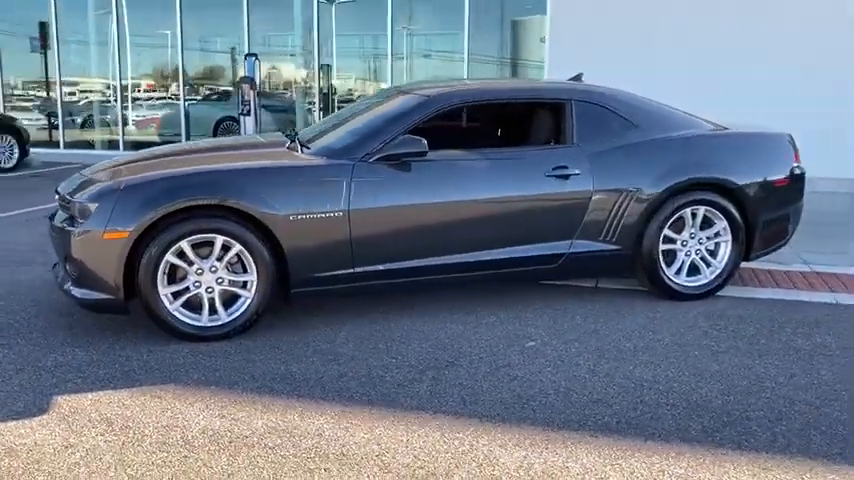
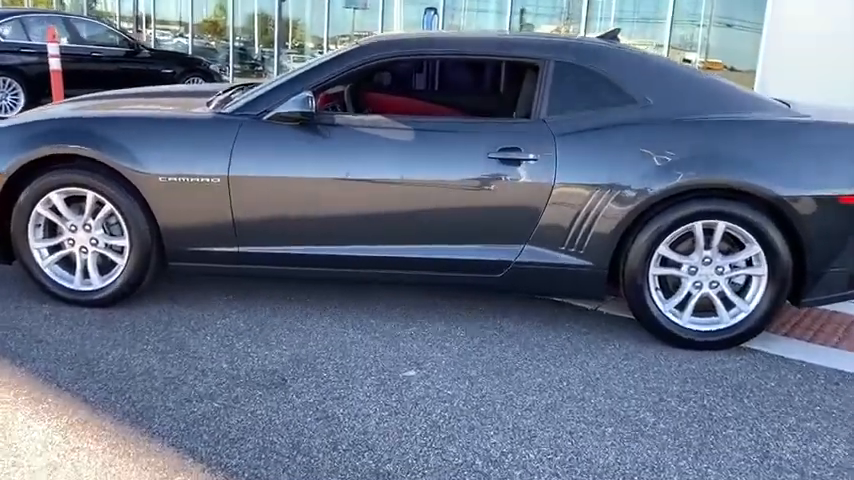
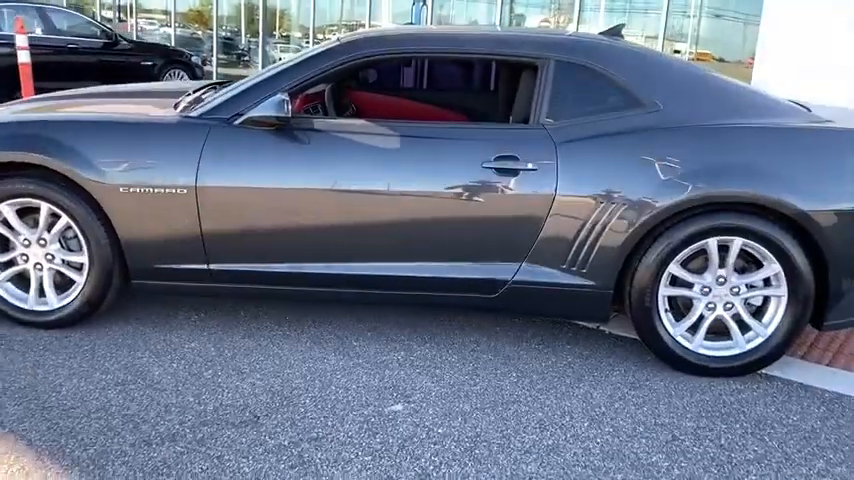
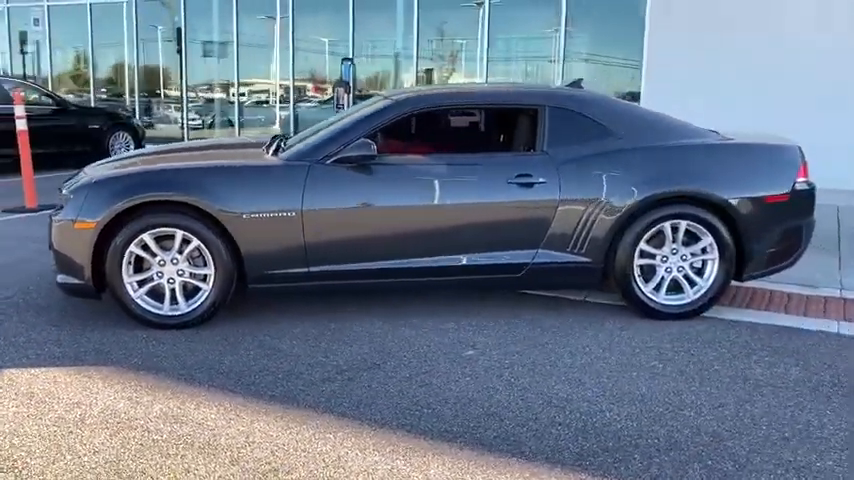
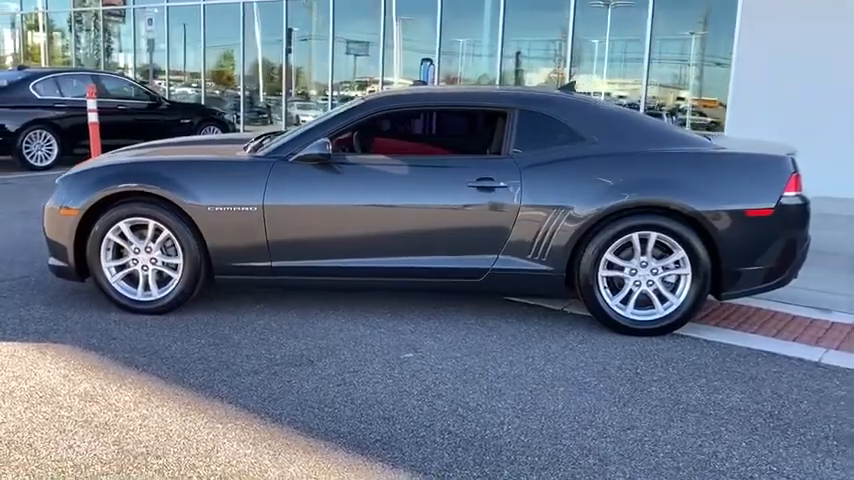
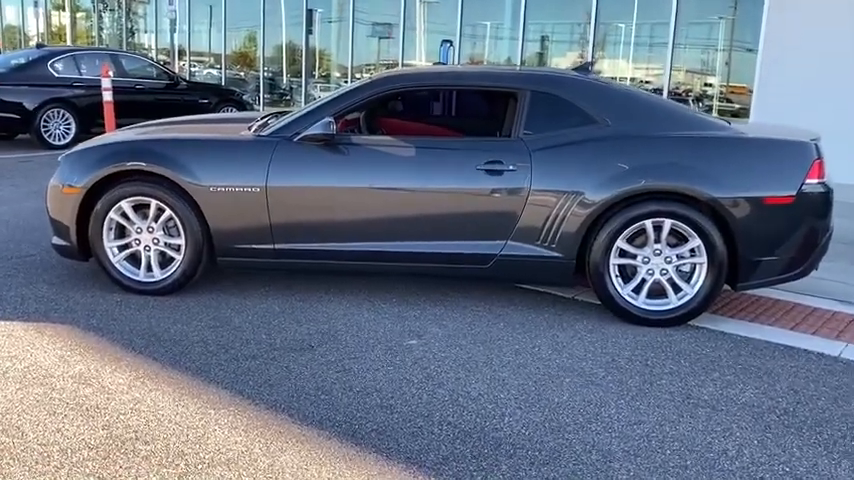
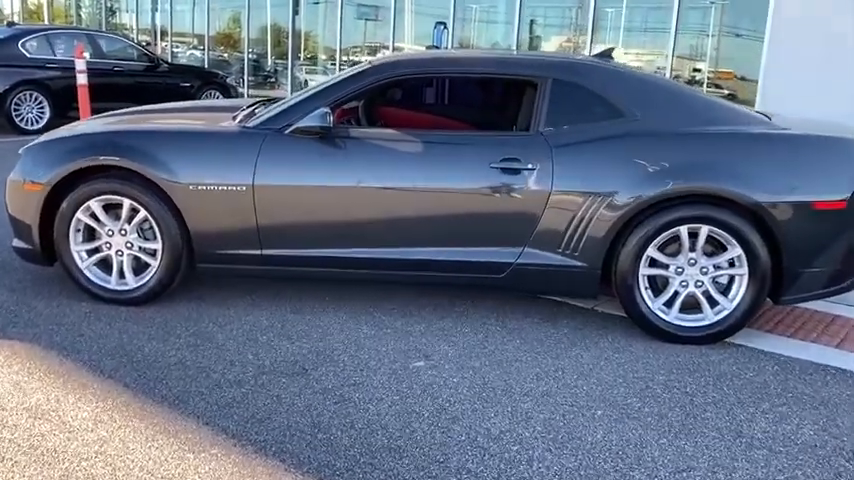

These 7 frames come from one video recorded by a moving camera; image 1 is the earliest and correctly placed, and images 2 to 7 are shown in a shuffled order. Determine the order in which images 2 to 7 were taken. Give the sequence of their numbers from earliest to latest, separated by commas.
4, 5, 6, 7, 2, 3
